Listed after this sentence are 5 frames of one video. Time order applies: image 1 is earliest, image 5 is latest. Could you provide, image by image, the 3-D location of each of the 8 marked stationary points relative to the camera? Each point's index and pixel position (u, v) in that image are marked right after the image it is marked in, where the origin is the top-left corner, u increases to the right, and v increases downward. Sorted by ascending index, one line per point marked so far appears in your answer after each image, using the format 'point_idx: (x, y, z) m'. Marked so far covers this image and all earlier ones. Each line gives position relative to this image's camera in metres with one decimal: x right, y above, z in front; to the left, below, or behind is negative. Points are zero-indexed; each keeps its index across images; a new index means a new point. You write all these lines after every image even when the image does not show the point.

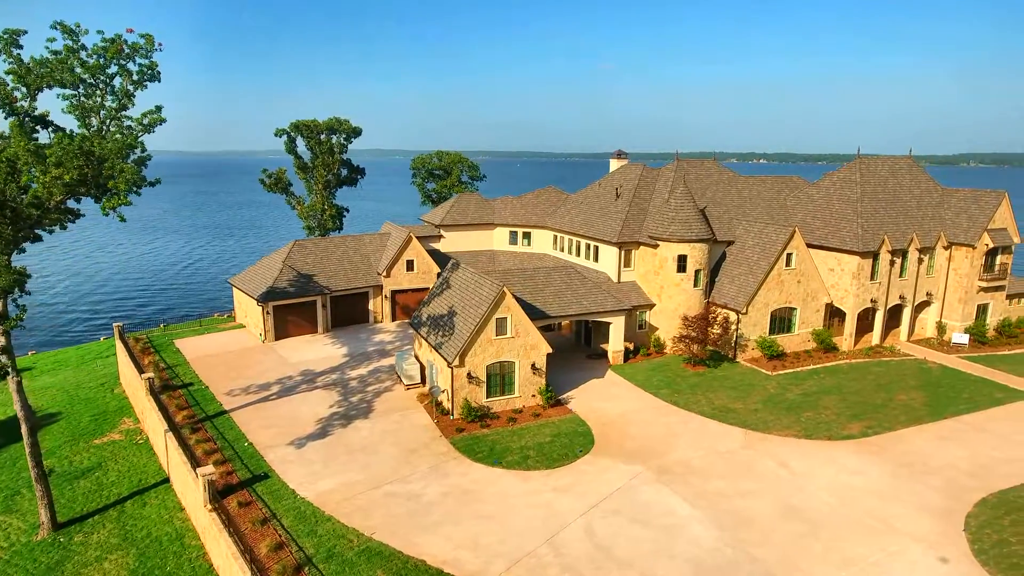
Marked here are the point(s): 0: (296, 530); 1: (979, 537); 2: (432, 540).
0: (-6.6, -7.4, +19.5) m
1: (+14.4, -7.7, +19.7) m
2: (-2.4, -7.5, +19.1) m
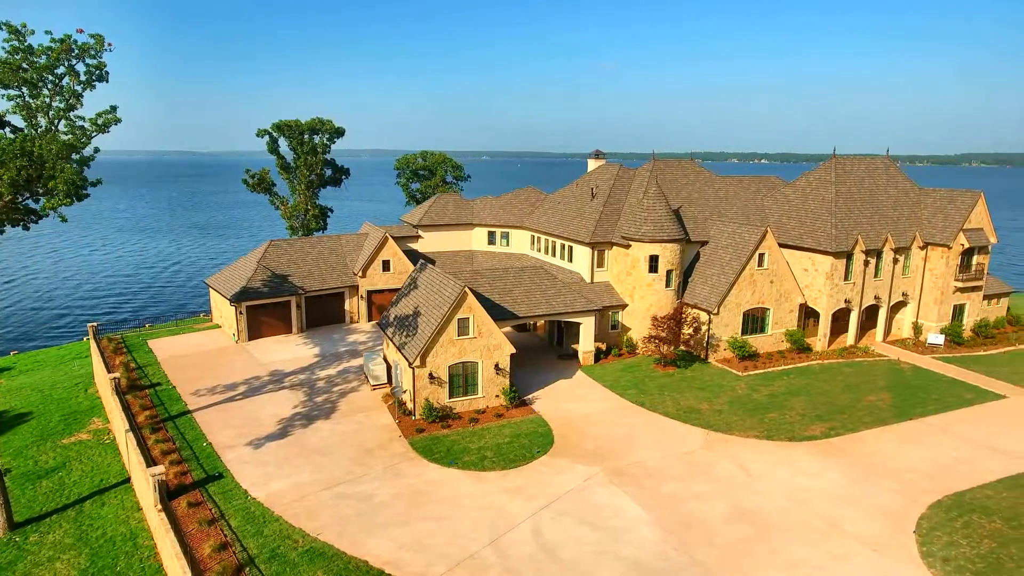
0: (-8.2, -7.4, +19.5) m
1: (+12.7, -7.7, +19.6) m
2: (-4.0, -7.6, +19.1) m
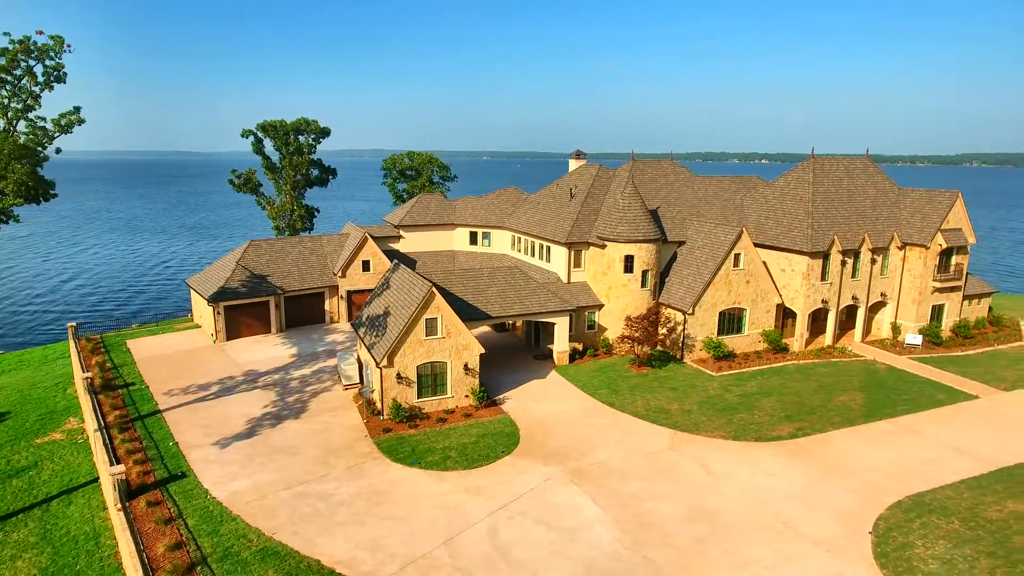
0: (-9.6, -7.4, +19.6) m
1: (+11.4, -7.7, +19.6) m
2: (-5.4, -7.6, +19.2) m
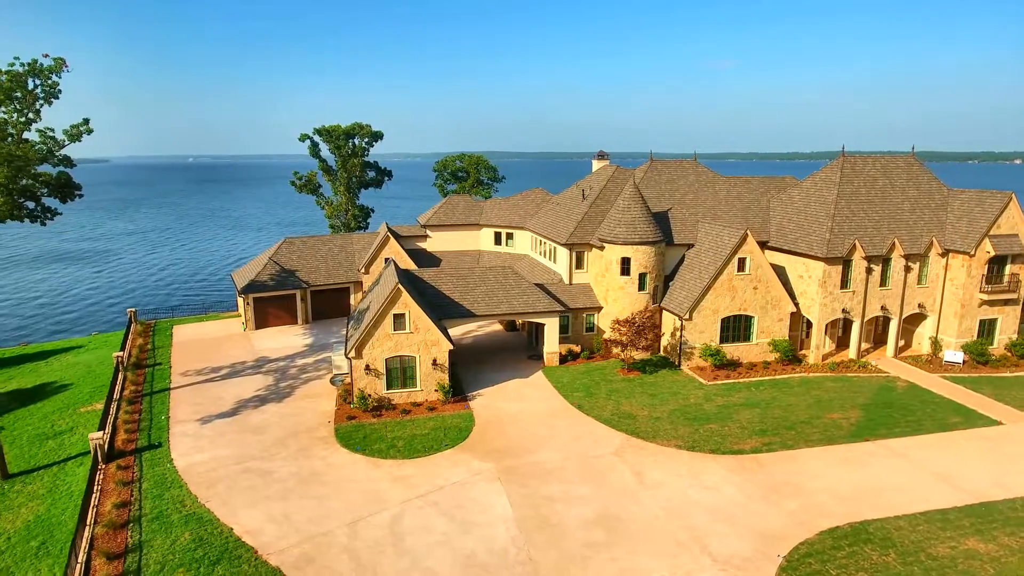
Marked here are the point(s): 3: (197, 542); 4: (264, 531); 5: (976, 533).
0: (-12.5, -7.0, +22.0) m
1: (+8.1, -7.9, +18.3) m
2: (-8.4, -7.3, +20.8) m
3: (-9.4, -7.6, +19.2) m
4: (-7.7, -7.5, +19.8) m
5: (+14.2, -7.5, +19.6) m
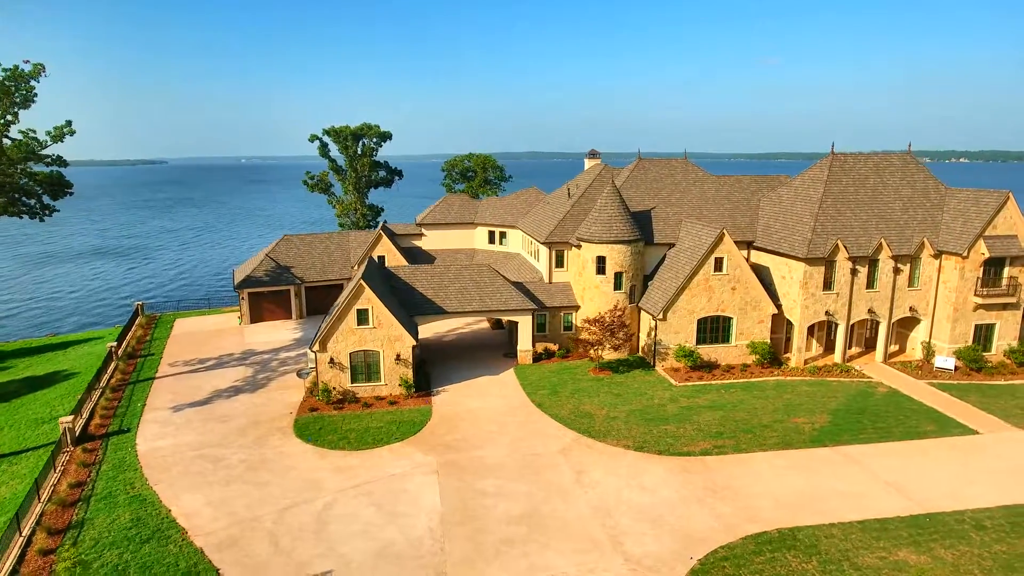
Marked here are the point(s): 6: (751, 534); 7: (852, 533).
0: (-14.8, -6.7, +23.1) m
1: (+5.5, -7.8, +17.9) m
2: (-10.8, -7.1, +21.7) m
3: (-11.9, -7.4, +20.1) m
4: (-10.1, -7.3, +20.6) m
5: (+11.7, -7.5, +18.8) m
6: (+7.3, -7.4, +19.4) m
7: (+10.3, -7.4, +19.3) m
